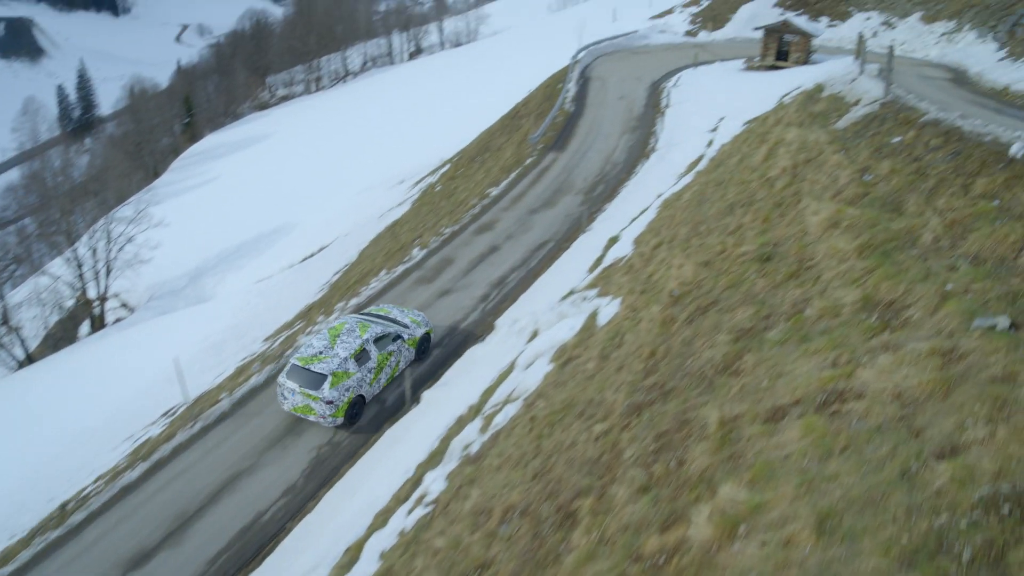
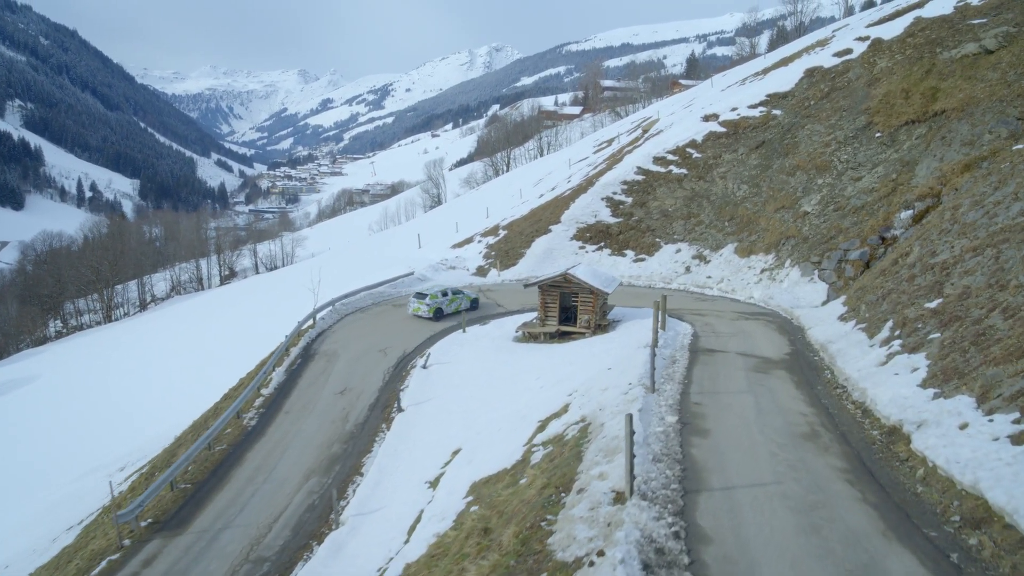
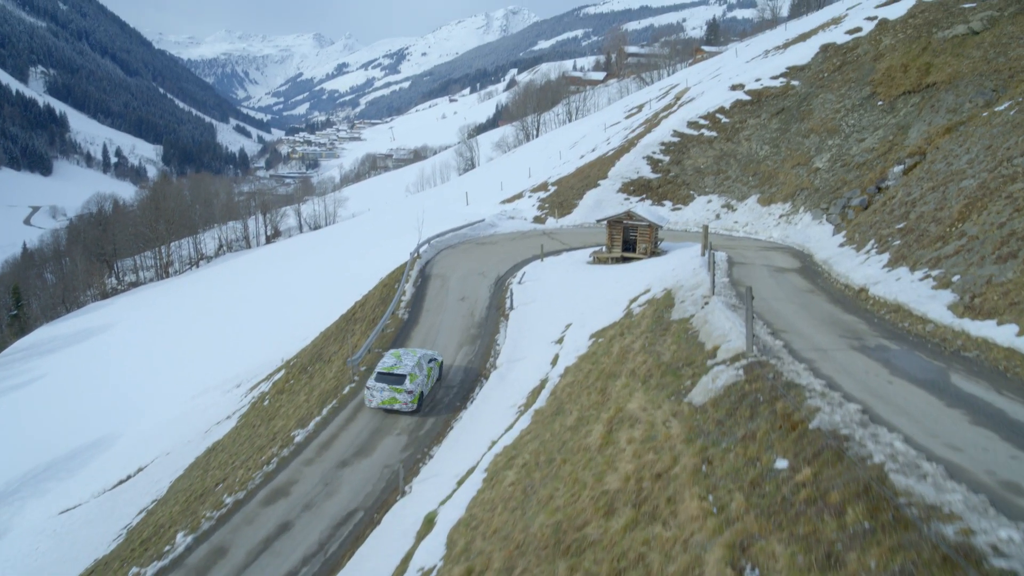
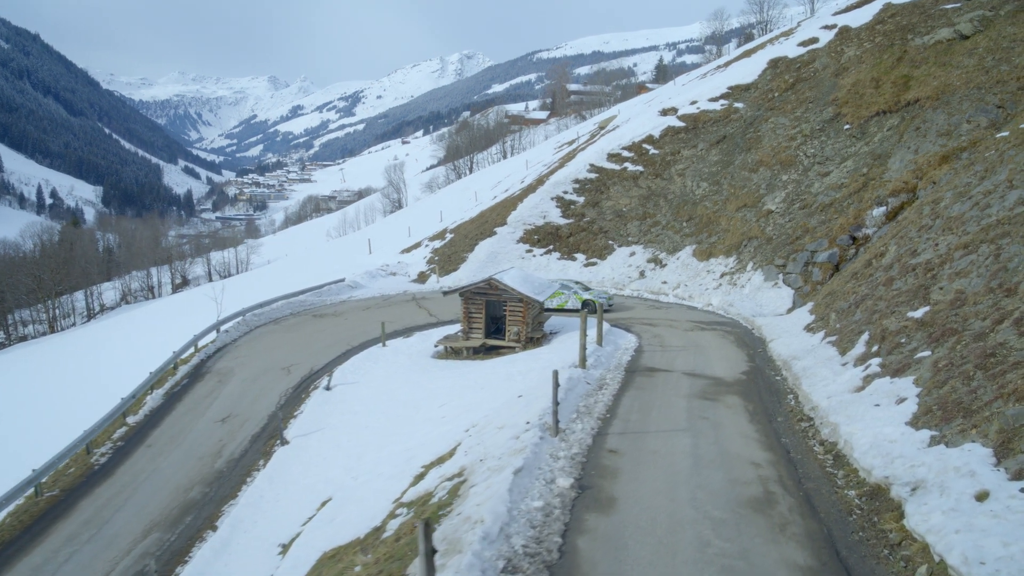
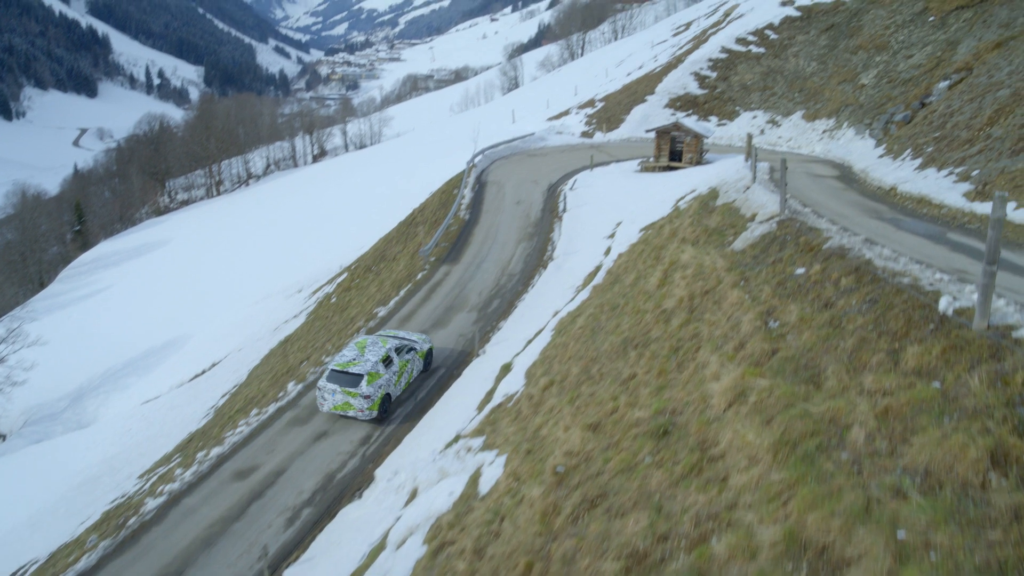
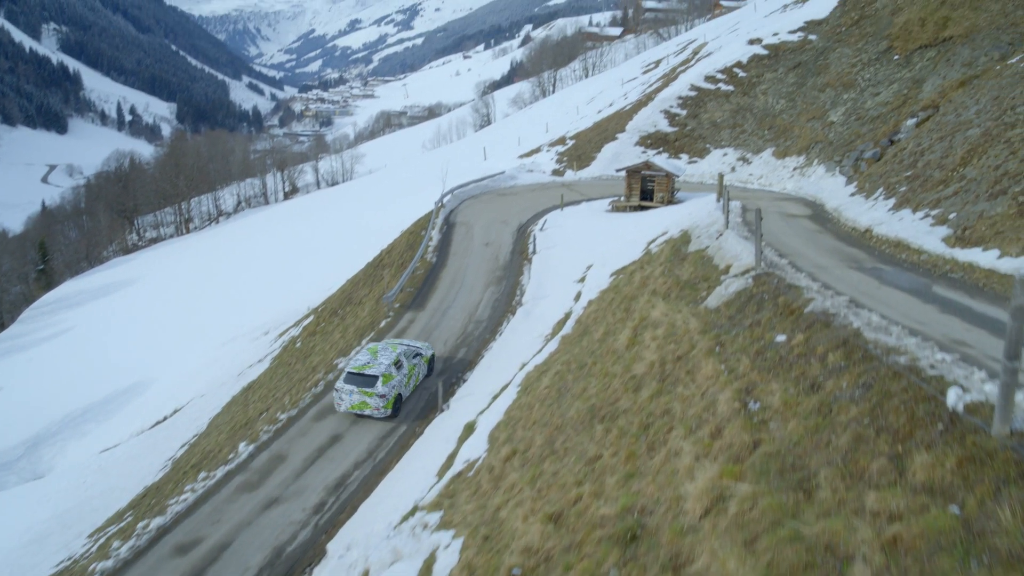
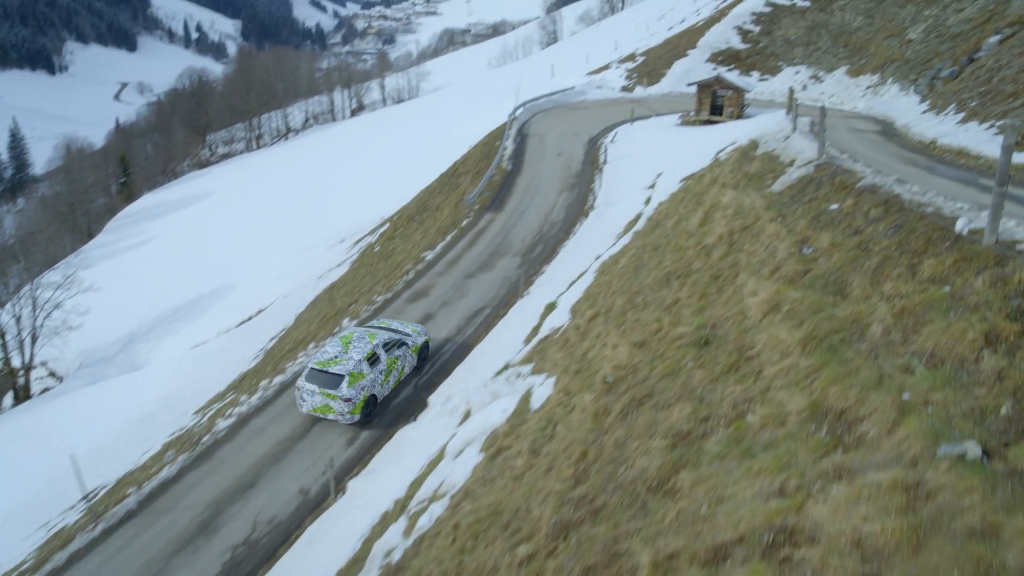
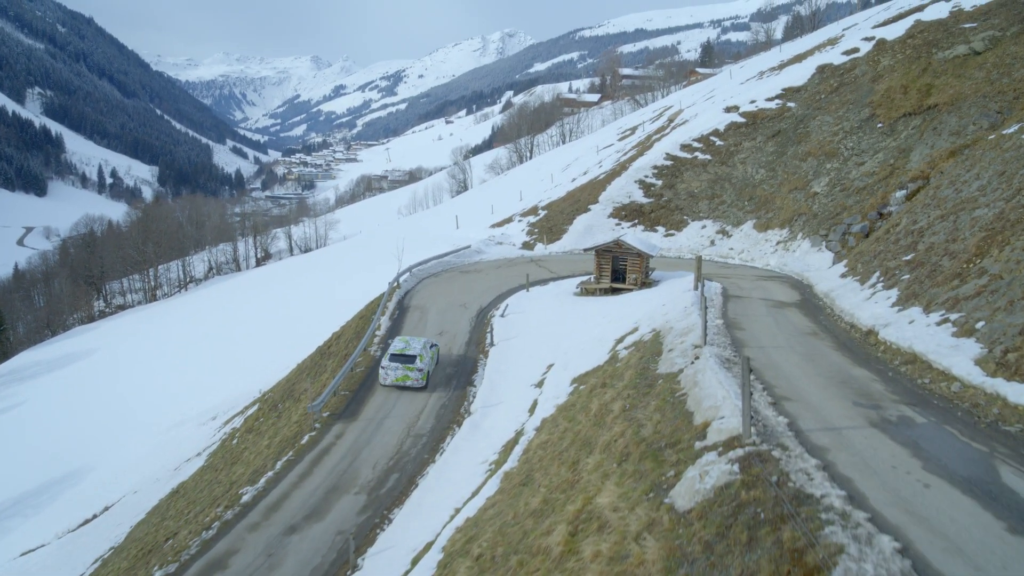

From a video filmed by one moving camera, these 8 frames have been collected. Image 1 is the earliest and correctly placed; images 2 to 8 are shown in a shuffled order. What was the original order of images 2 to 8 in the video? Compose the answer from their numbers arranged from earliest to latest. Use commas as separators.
7, 5, 6, 3, 8, 2, 4
